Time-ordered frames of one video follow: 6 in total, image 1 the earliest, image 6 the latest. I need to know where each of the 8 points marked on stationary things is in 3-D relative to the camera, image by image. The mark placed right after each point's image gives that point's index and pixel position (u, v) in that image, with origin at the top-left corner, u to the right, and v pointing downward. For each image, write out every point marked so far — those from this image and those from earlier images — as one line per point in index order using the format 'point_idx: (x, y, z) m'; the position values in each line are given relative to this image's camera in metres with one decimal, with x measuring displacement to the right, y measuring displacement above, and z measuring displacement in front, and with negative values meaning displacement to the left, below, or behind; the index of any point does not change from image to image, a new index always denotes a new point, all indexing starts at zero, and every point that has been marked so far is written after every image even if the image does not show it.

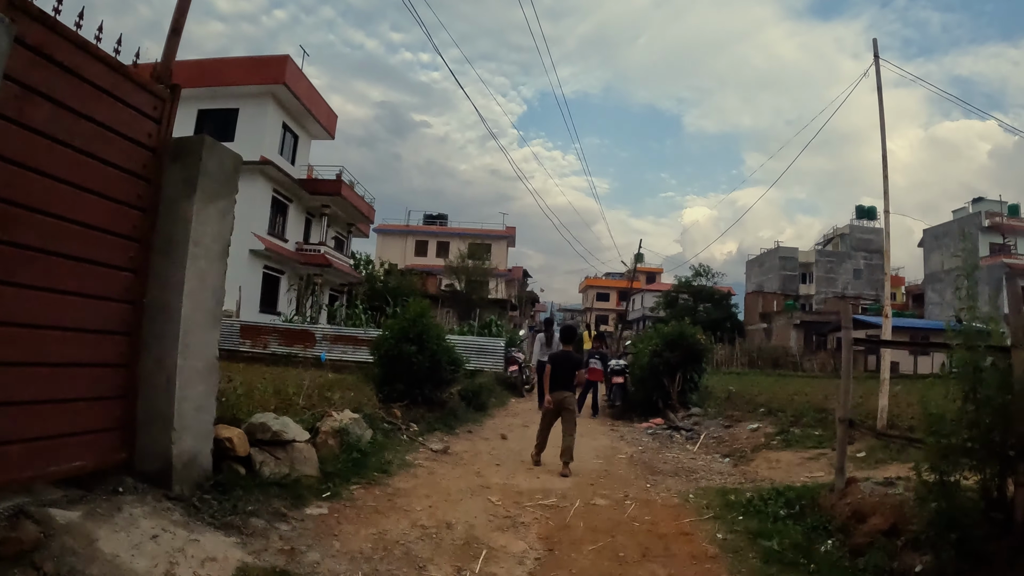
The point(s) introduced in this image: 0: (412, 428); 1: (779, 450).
0: (-1.2, -1.7, +7.7) m
1: (+3.5, -2.1, +8.3) m
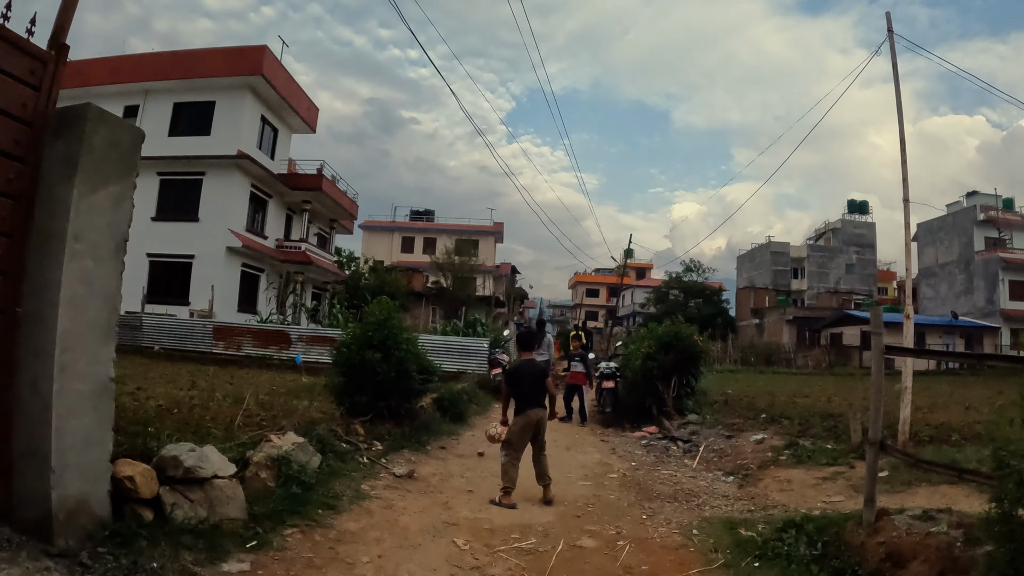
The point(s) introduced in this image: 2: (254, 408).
0: (-1.5, -1.7, +6.8) m
1: (+3.2, -2.1, +7.4) m
2: (-4.0, -1.9, +9.8) m
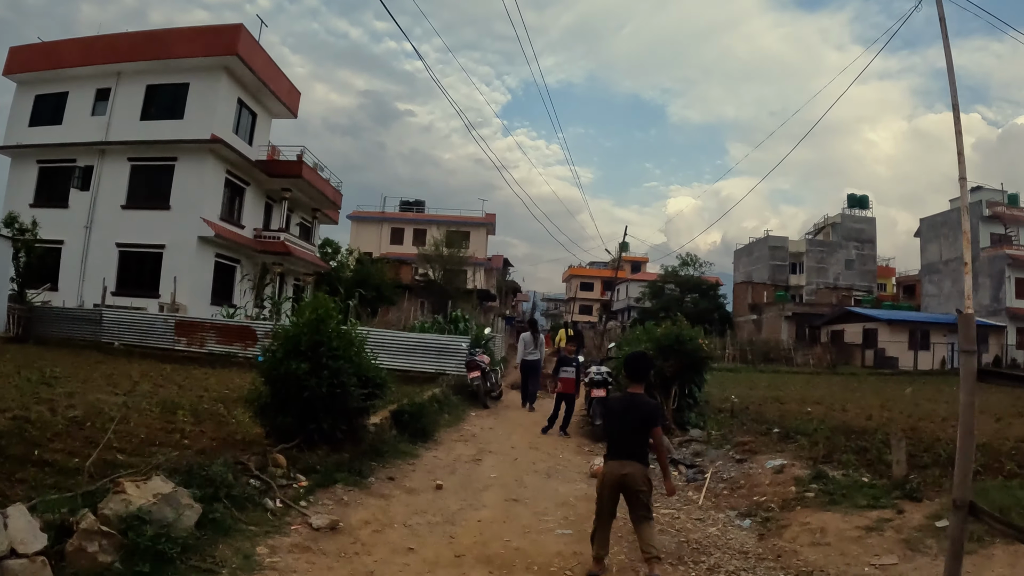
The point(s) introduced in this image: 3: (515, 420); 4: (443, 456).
0: (-1.8, -1.6, +5.3) m
1: (+2.9, -2.1, +6.0) m
2: (-4.3, -1.8, +8.4) m
3: (+0.1, -2.4, +11.4) m
4: (-0.8, -2.1, +7.8) m
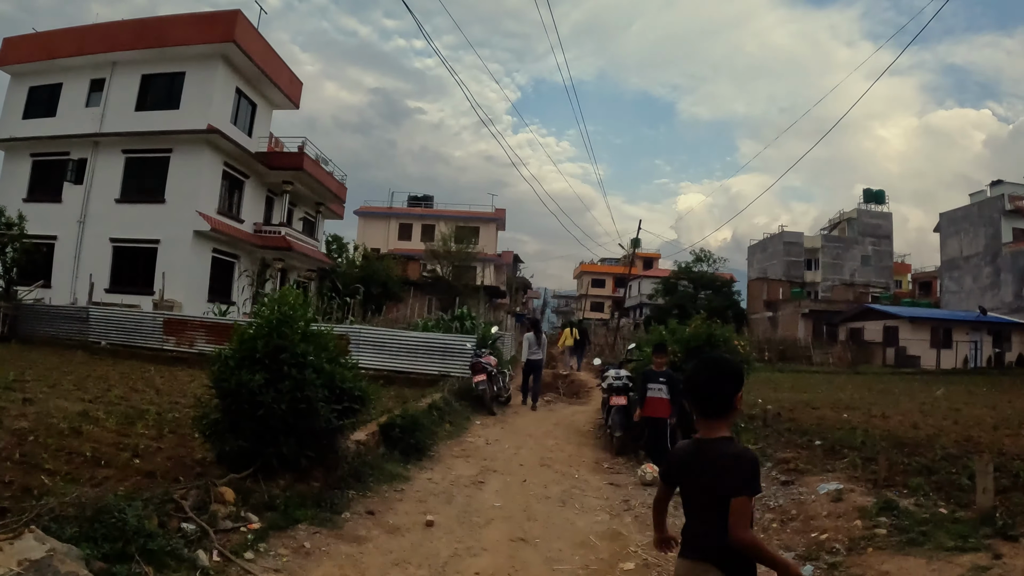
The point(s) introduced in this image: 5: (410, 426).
0: (-1.8, -1.6, +4.2) m
1: (+2.9, -2.0, +4.8) m
2: (-4.2, -1.7, +7.3) m
3: (+0.2, -2.3, +10.3) m
4: (-0.8, -2.0, +6.7) m
5: (-1.2, -1.6, +7.2) m
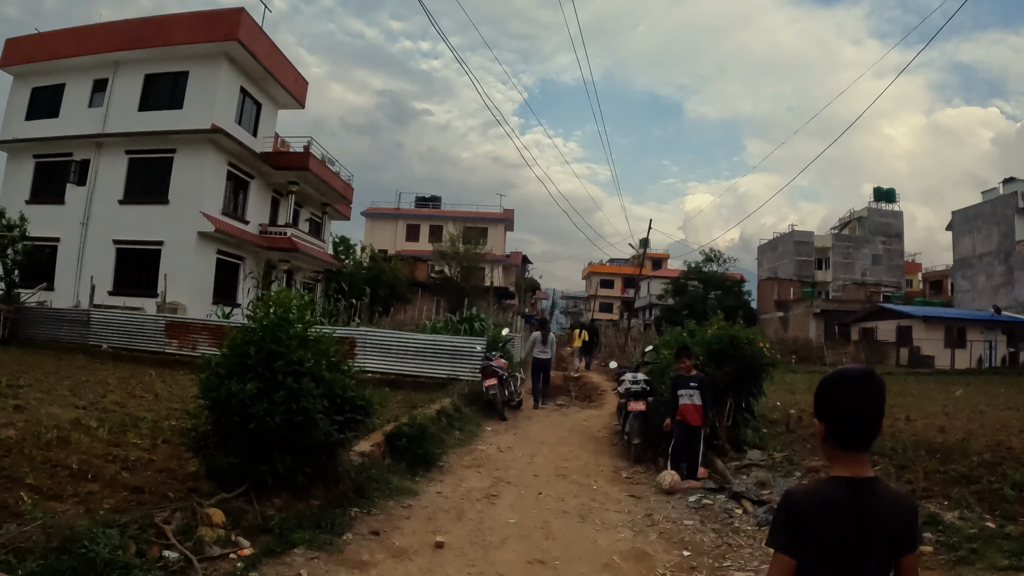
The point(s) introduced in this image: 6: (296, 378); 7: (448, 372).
0: (-1.7, -1.6, +3.8) m
1: (+3.1, -2.0, +4.3) m
2: (-4.1, -1.7, +6.9) m
3: (+0.4, -2.3, +9.8) m
4: (-0.6, -2.0, +6.3) m
5: (-1.0, -1.6, +6.8) m
6: (-1.5, -0.6, +4.4) m
7: (-1.3, -1.6, +12.5) m
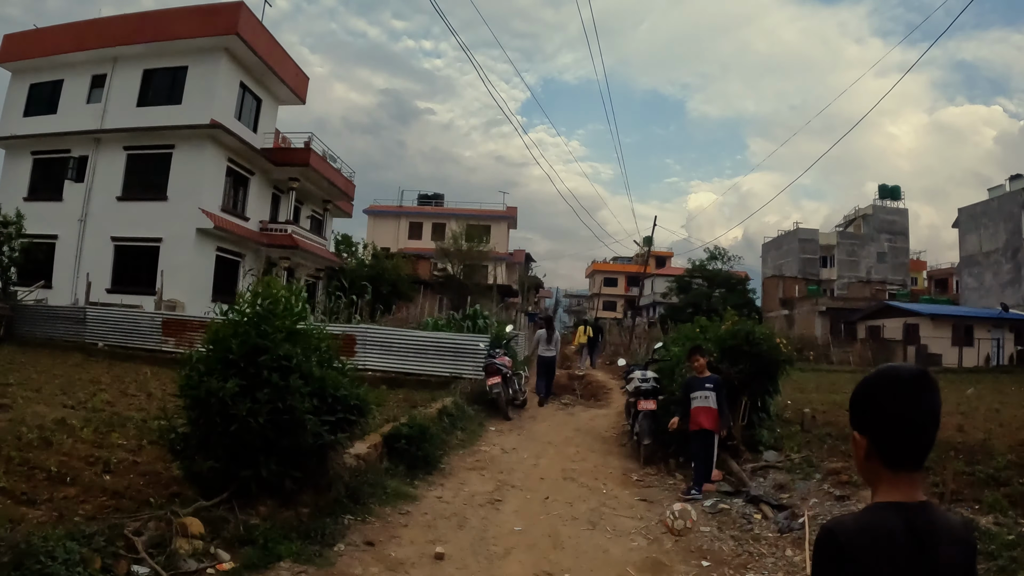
0: (-1.6, -1.5, +3.4) m
1: (+3.1, -1.9, +3.9) m
2: (-4.0, -1.6, +6.5) m
3: (+0.4, -2.2, +9.5) m
4: (-0.6, -1.9, +5.9) m
5: (-1.0, -1.5, +6.4) m
6: (-1.5, -0.5, +4.0) m
7: (-1.2, -1.6, +12.1) m
